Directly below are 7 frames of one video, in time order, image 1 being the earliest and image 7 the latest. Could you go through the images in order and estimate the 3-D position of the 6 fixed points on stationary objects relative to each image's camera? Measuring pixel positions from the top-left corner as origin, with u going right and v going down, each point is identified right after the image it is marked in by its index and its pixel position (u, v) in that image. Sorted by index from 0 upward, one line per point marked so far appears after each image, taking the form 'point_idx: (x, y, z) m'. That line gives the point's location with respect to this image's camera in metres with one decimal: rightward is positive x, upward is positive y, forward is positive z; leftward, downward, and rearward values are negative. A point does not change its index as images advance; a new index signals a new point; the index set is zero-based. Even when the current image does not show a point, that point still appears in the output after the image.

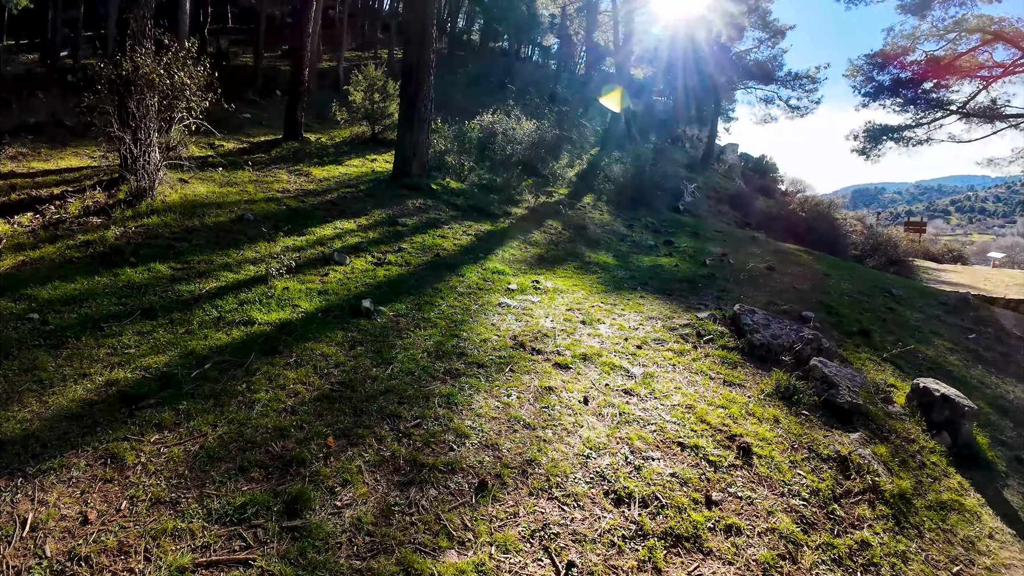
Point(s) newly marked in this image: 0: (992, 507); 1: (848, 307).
0: (+1.7, -0.8, +2.1) m
1: (+2.4, -0.1, +4.3) m
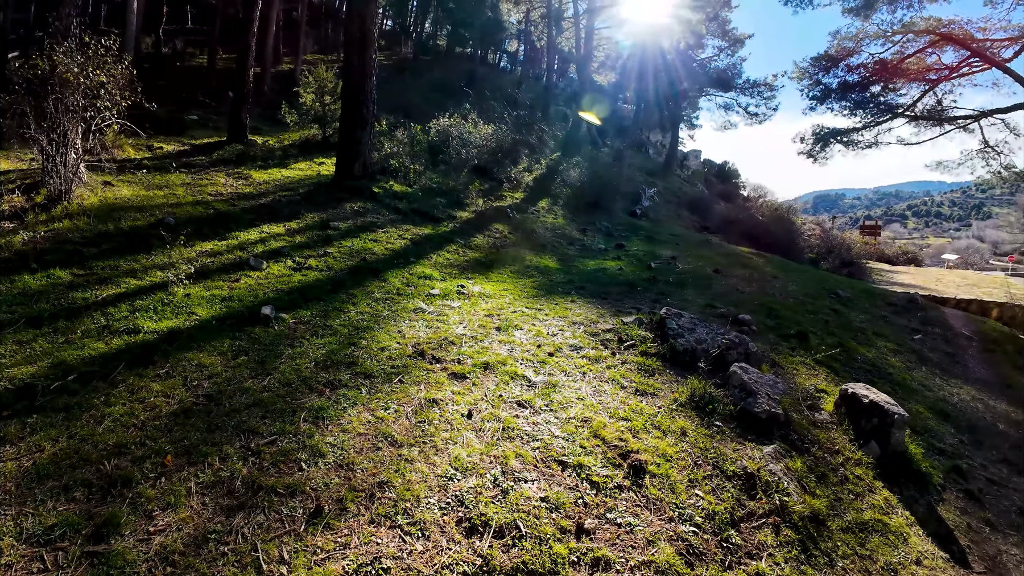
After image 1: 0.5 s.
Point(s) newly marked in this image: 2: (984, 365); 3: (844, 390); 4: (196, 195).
0: (+1.3, -0.8, +1.9) m
1: (+1.9, -0.1, +4.2) m
2: (+3.6, -0.5, +4.5) m
3: (+1.4, -0.4, +2.5) m
4: (-3.1, +0.9, +5.8) m
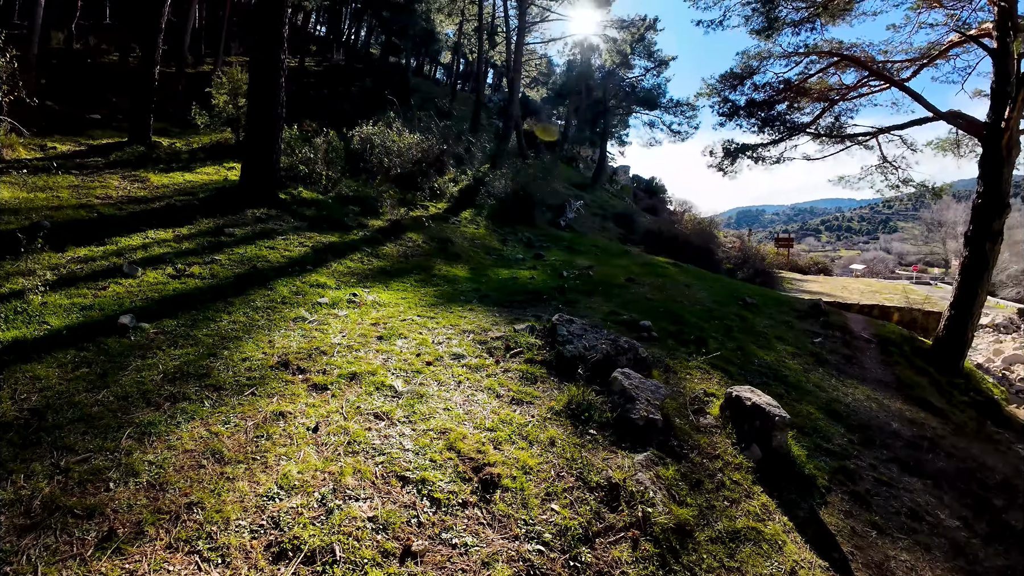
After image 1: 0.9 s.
0: (+0.9, -0.8, +1.9) m
1: (+1.3, -0.2, +4.2) m
2: (+2.9, -0.6, +4.6) m
3: (+0.9, -0.4, +2.4) m
4: (-3.9, +0.8, +5.3) m
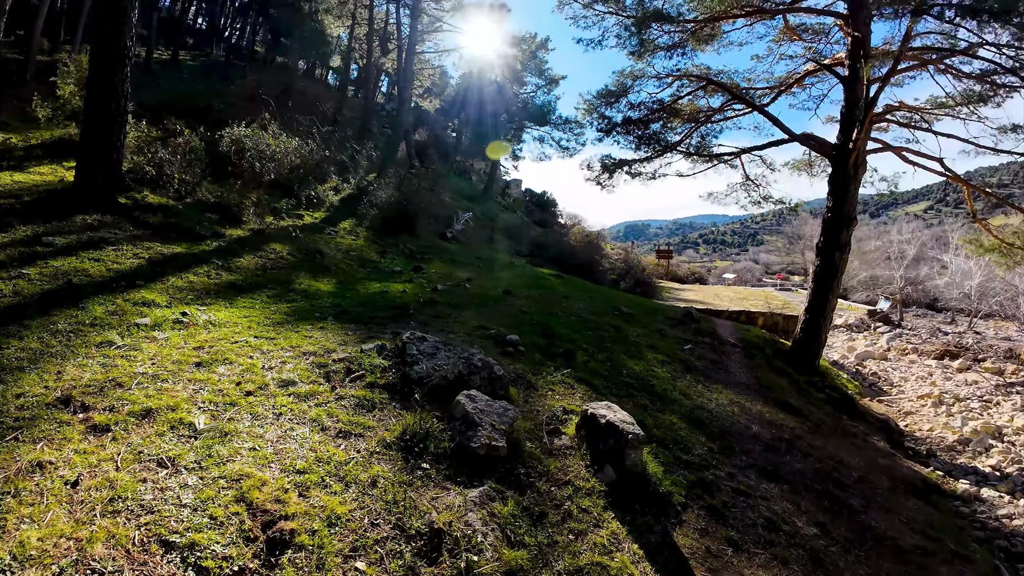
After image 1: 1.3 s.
0: (+0.4, -0.8, +1.8) m
1: (+0.4, -0.3, +4.1) m
2: (+1.9, -0.7, +4.8) m
3: (+0.3, -0.5, +2.3) m
4: (-4.9, +0.6, +4.4) m
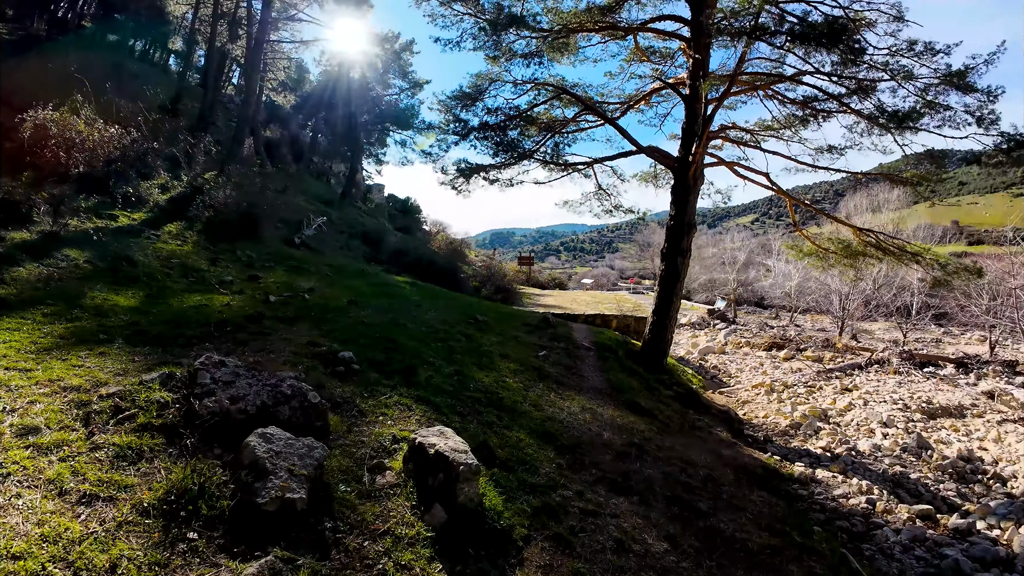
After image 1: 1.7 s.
0: (-0.1, -0.8, +1.5) m
1: (-0.6, -0.3, +3.8) m
2: (+0.7, -0.7, +4.8) m
3: (-0.3, -0.5, +2.0) m
4: (-5.9, +0.5, +2.9) m
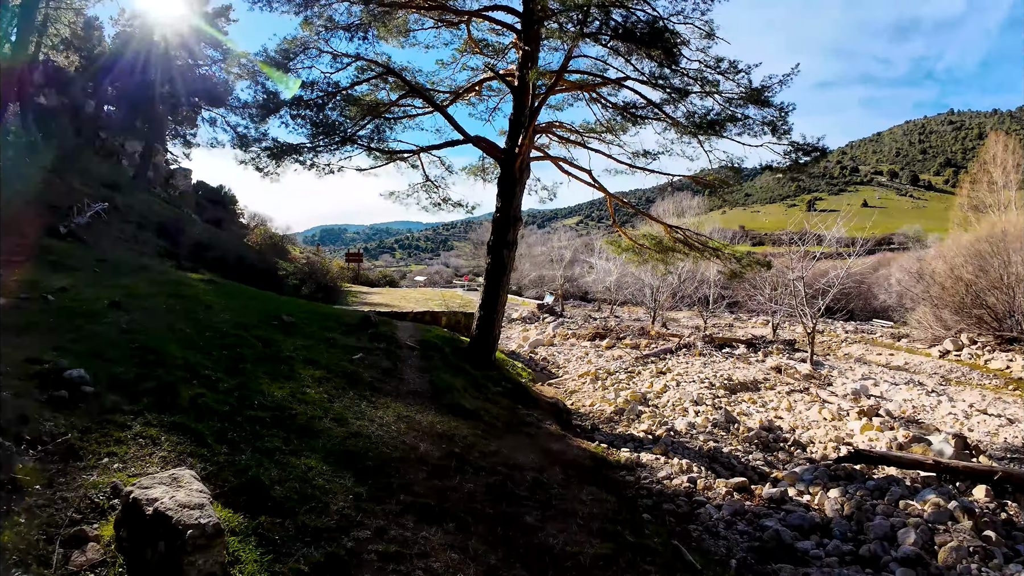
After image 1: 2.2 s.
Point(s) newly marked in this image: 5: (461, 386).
0: (-0.5, -0.8, +1.0) m
1: (-1.7, -0.3, +3.1) m
2: (-0.7, -0.7, +4.4) m
3: (-0.9, -0.5, +1.5) m
4: (-6.5, +0.4, +0.8) m
5: (-0.4, -0.8, +4.7) m
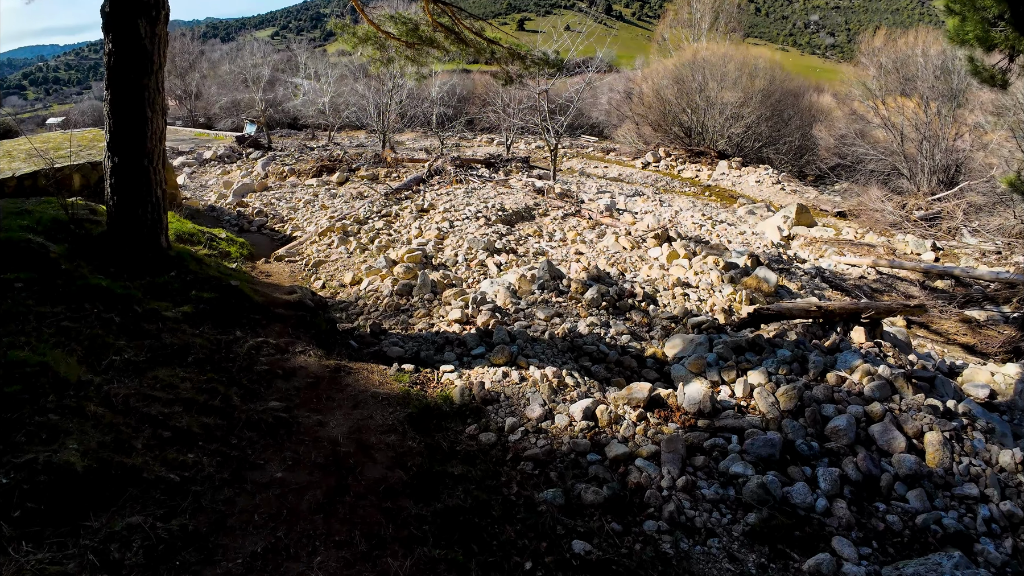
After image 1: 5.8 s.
0: (+0.2, -1.1, -1.1) m
1: (-1.8, -0.3, 0.0) m
2: (-1.5, -0.1, +1.6) m
3: (-0.4, -0.7, -1.0) m
4: (-5.1, -0.8, -4.2) m
5: (-1.4, -0.1, +2.0) m
